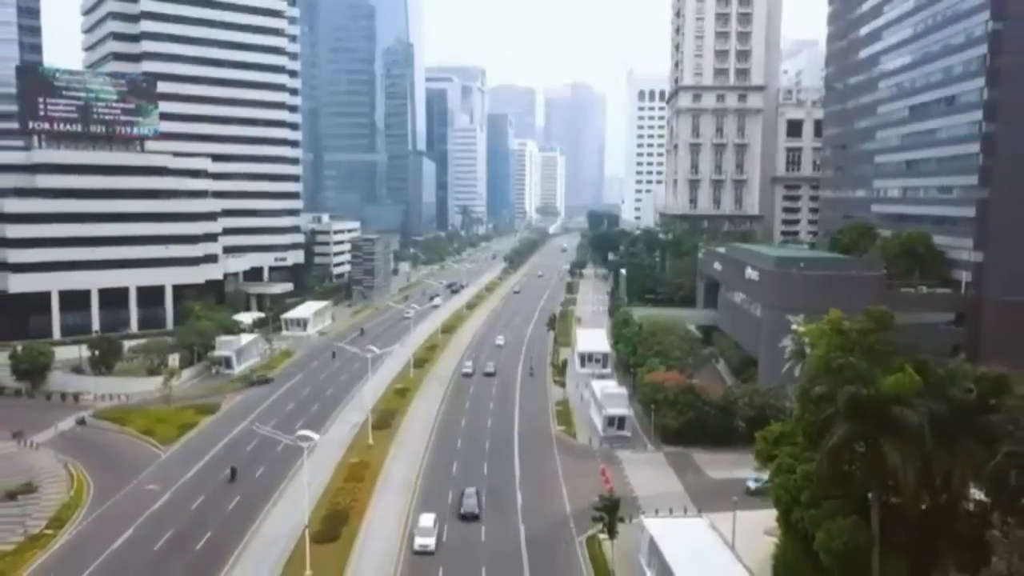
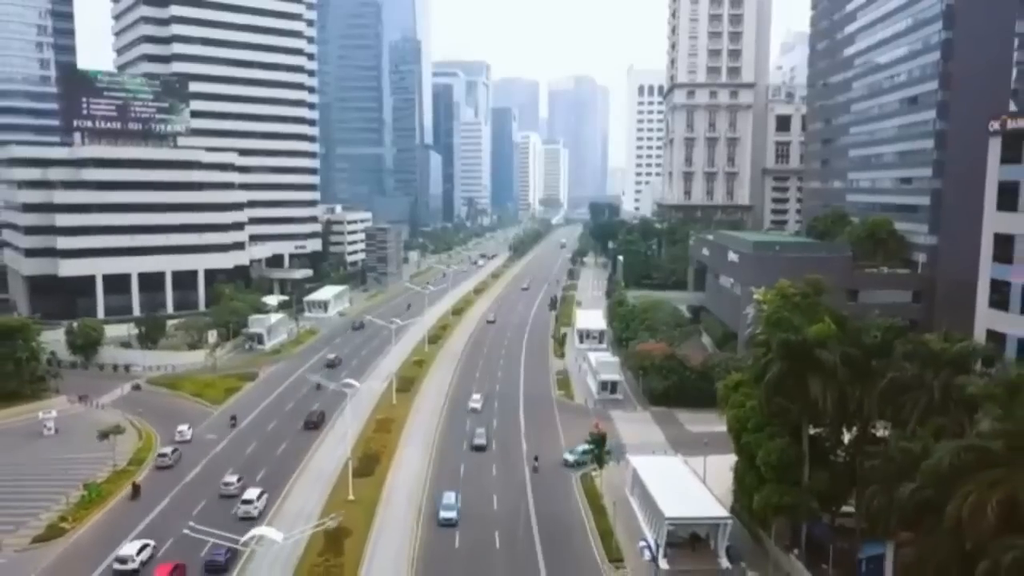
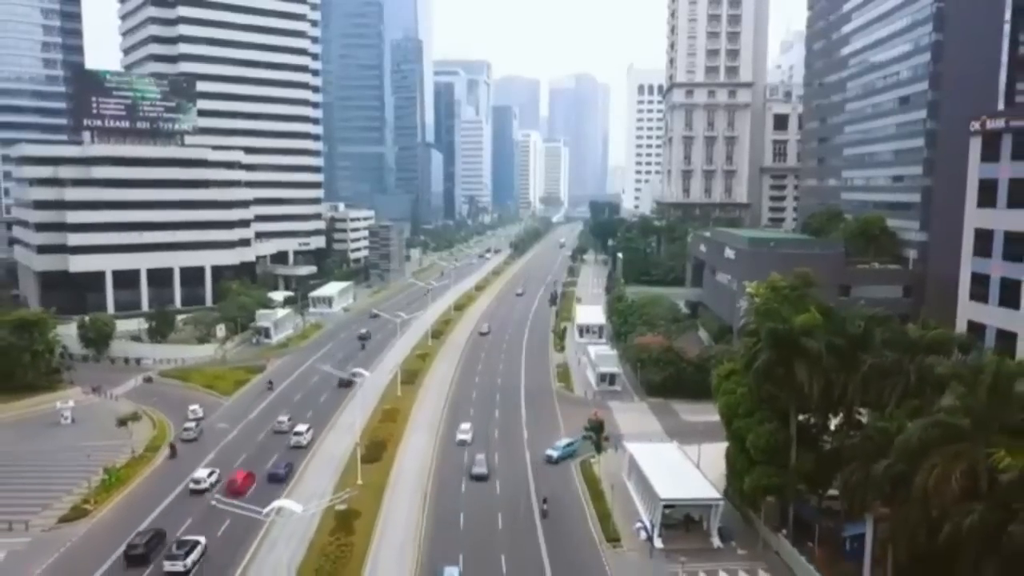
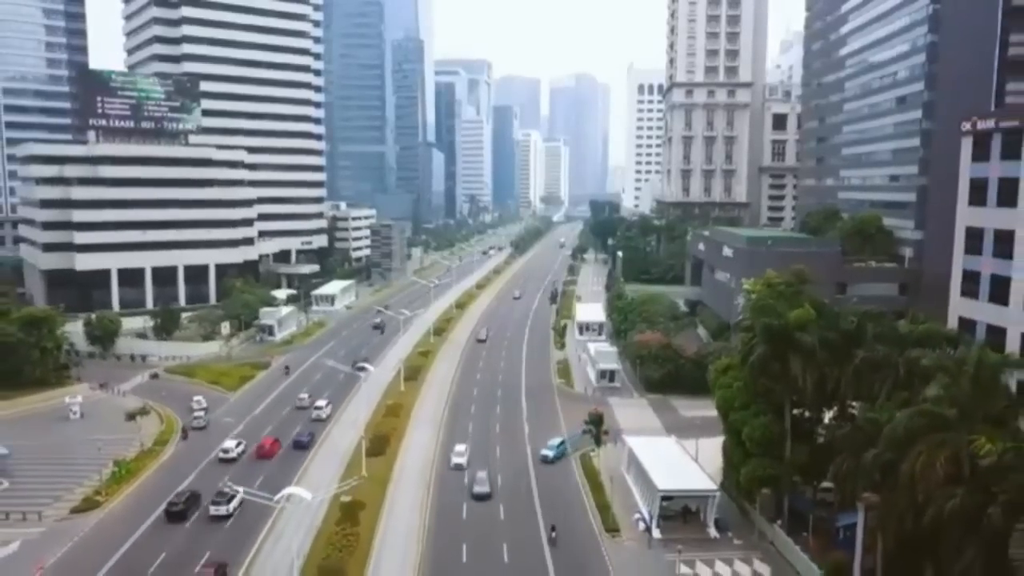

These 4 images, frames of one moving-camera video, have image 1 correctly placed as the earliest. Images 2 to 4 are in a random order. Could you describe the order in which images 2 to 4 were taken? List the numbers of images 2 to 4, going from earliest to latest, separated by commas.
2, 3, 4
